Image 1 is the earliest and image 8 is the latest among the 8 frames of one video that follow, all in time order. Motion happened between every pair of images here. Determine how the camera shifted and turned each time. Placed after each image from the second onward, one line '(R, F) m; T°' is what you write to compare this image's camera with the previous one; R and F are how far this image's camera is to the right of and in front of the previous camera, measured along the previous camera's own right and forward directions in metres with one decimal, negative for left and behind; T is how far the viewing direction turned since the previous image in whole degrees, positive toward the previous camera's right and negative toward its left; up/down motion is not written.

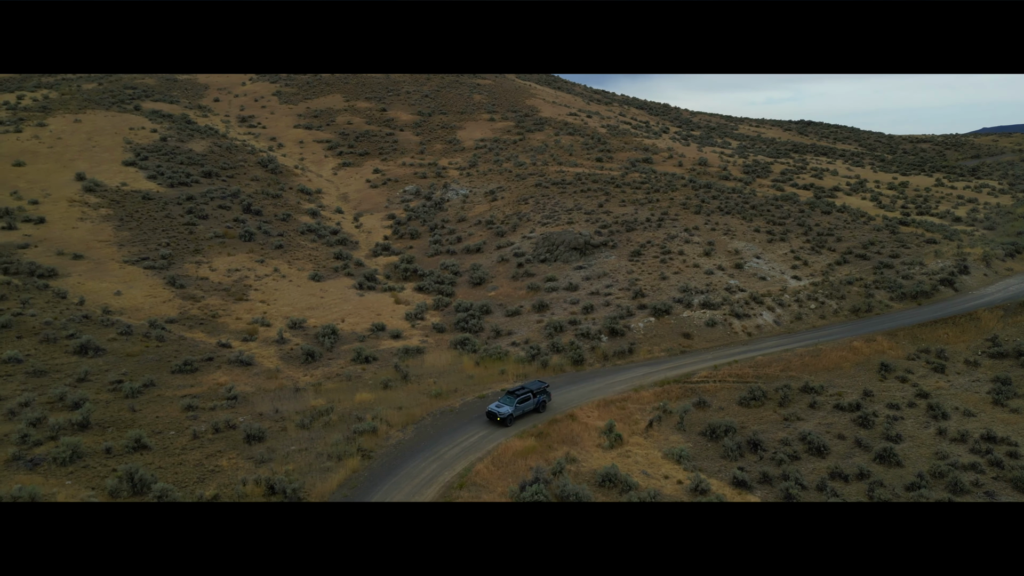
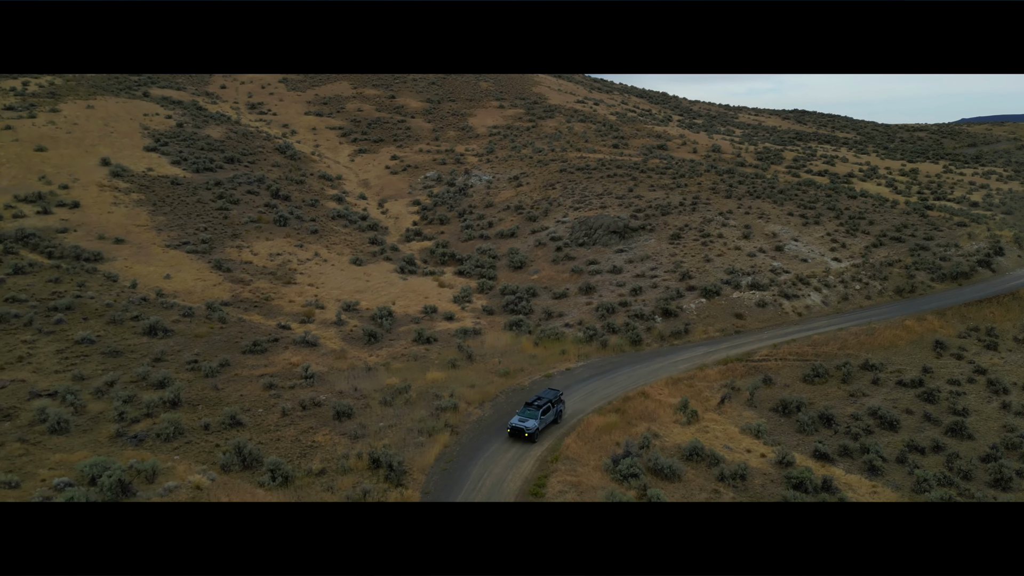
(-2.8, -0.2) m; +1°
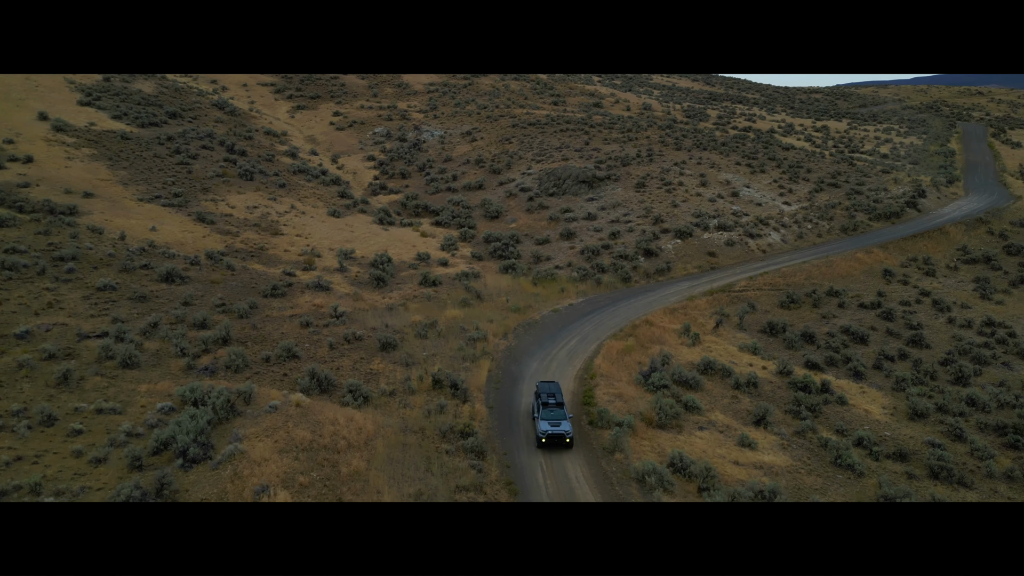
(-3.8, -1.3) m; +7°
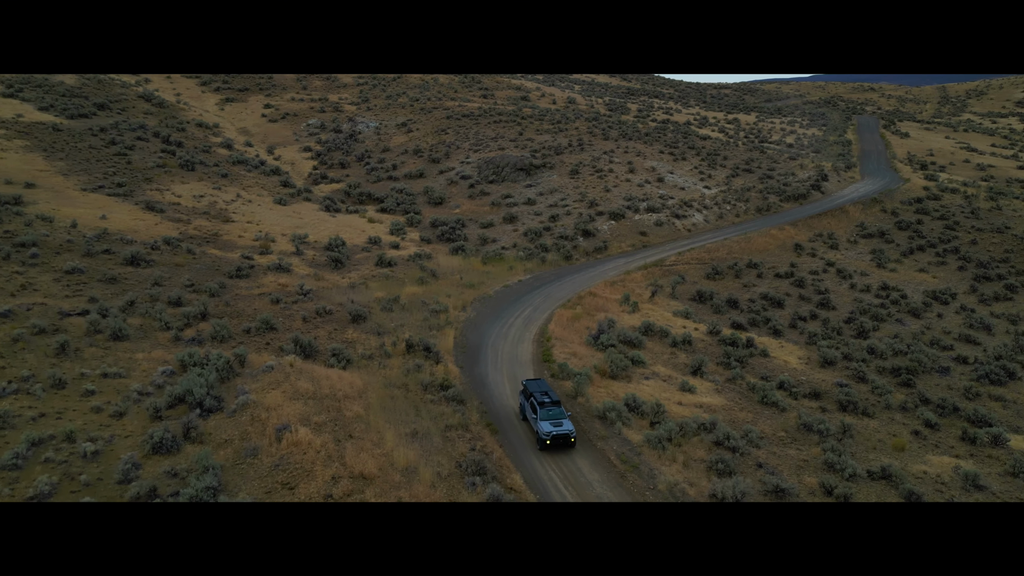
(-1.3, -1.9) m; +6°
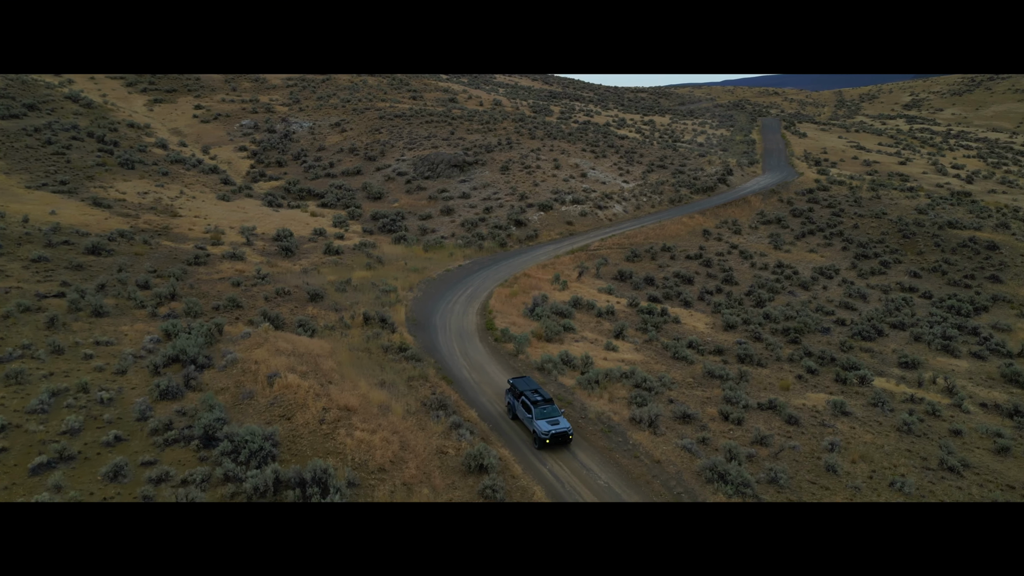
(-0.6, -2.8) m; +6°
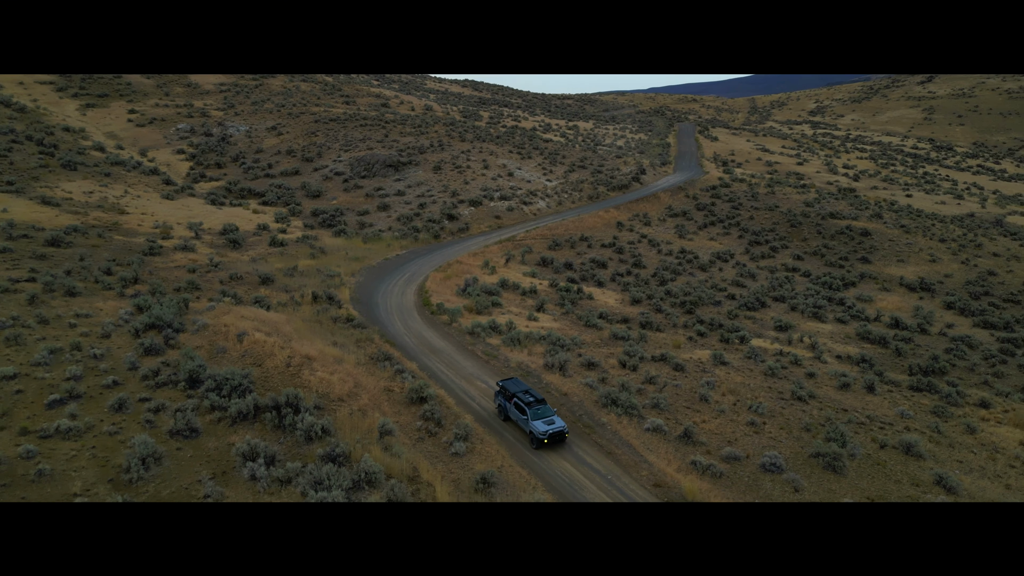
(+0.1, -3.4) m; +5°
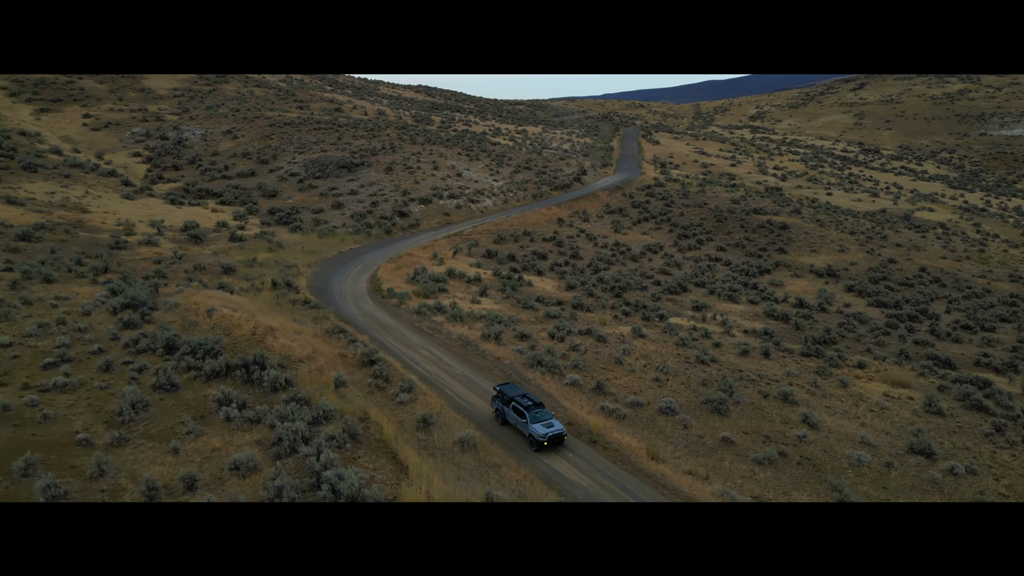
(+0.6, -2.9) m; +3°
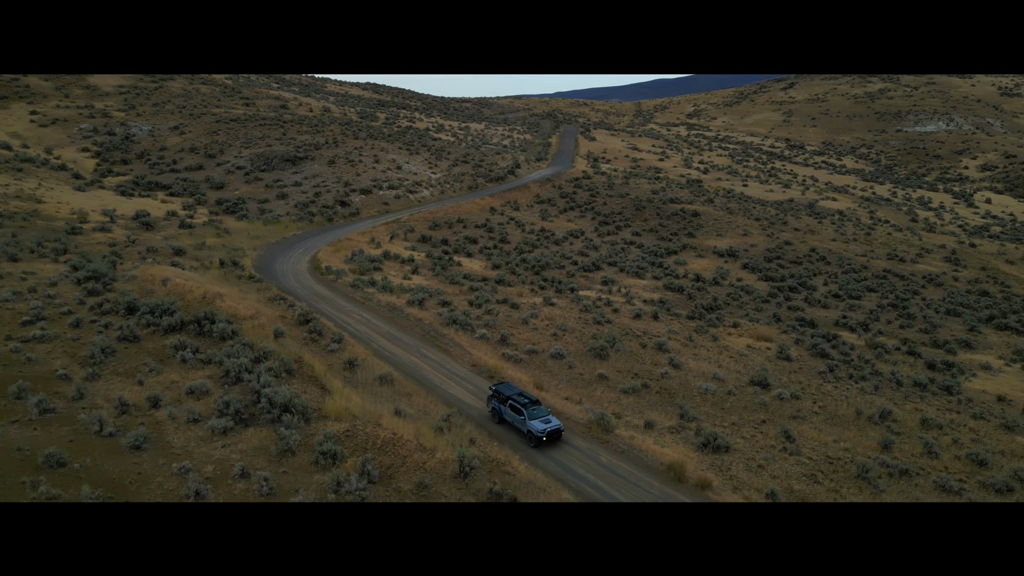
(+1.3, -3.8) m; +3°
